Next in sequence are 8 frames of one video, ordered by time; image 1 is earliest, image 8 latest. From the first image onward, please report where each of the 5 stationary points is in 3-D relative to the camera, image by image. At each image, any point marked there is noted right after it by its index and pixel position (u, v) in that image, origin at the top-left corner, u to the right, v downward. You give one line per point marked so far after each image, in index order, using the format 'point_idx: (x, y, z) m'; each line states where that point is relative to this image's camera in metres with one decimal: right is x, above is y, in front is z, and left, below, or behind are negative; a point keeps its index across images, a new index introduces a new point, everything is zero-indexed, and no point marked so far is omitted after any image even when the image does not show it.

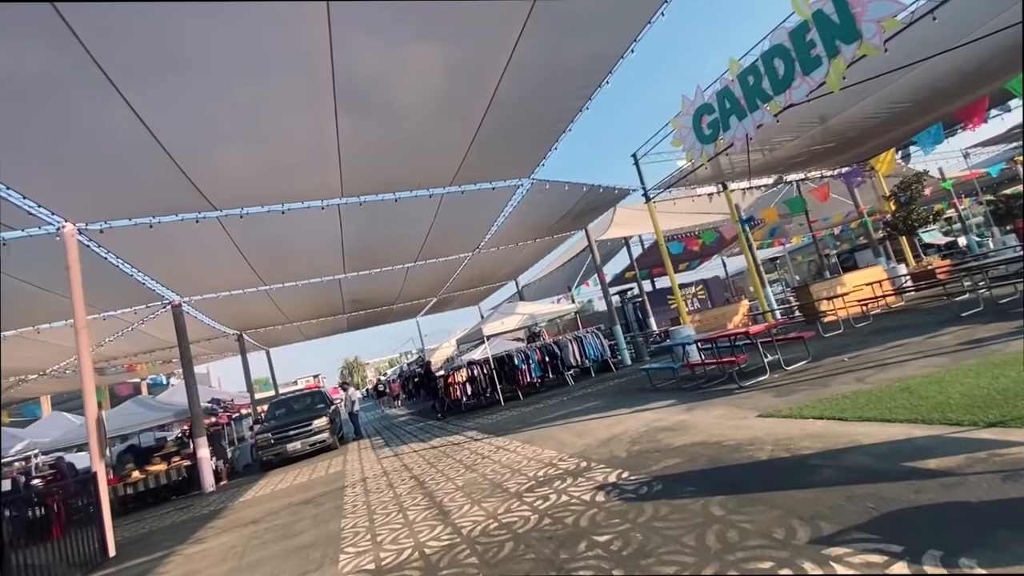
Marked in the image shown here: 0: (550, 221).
0: (+1.2, +2.1, +15.0) m
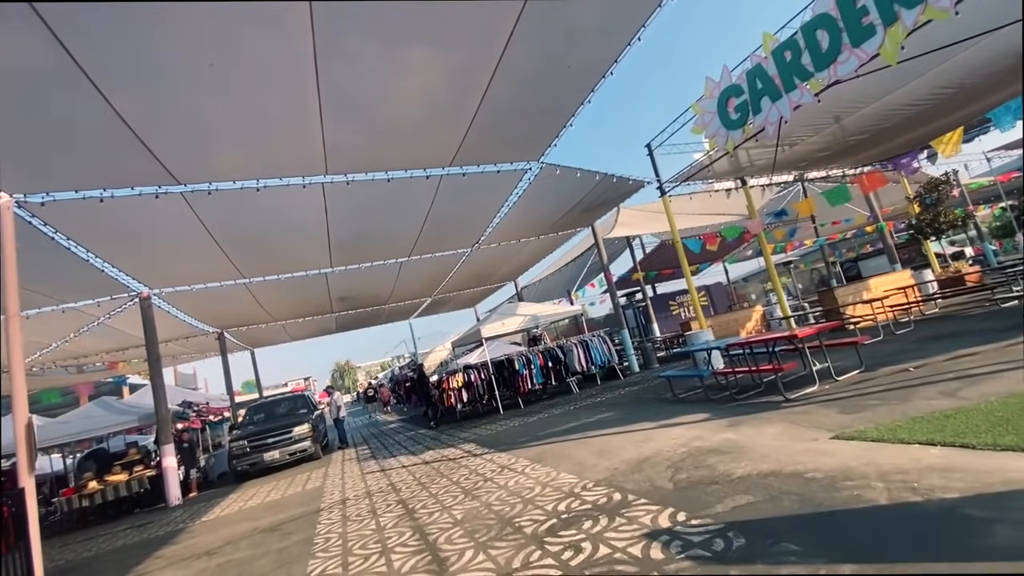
0: (+1.3, +2.1, +14.0) m
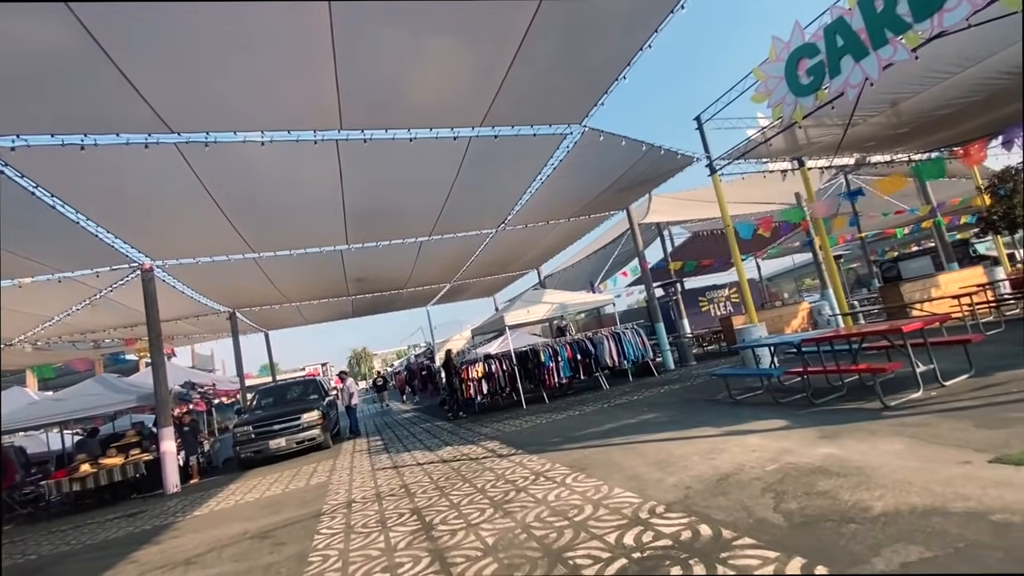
0: (+2.1, +2.5, +12.9) m
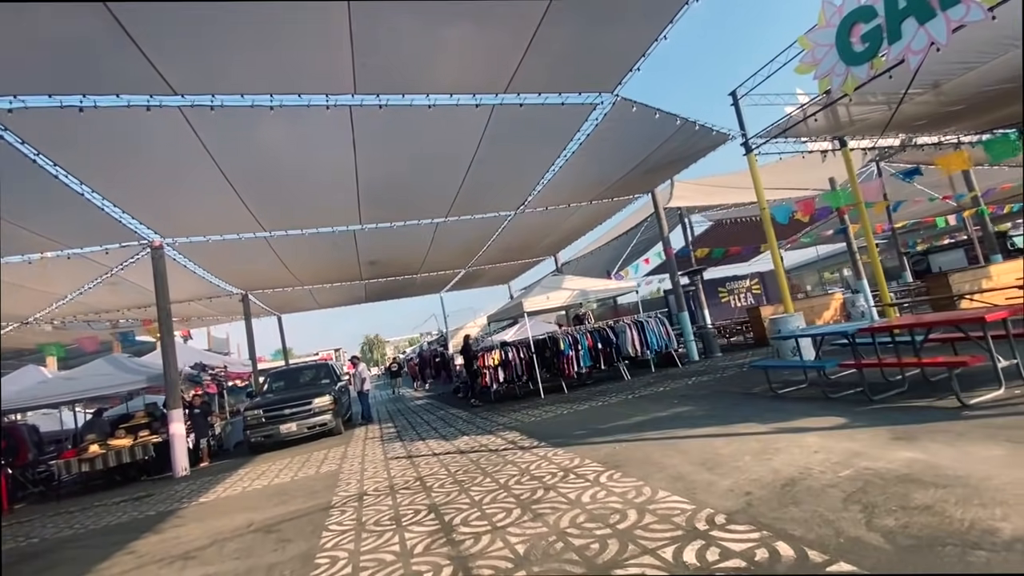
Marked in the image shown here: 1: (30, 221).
0: (+2.6, +2.8, +12.2) m
1: (-9.0, +1.2, +9.0) m
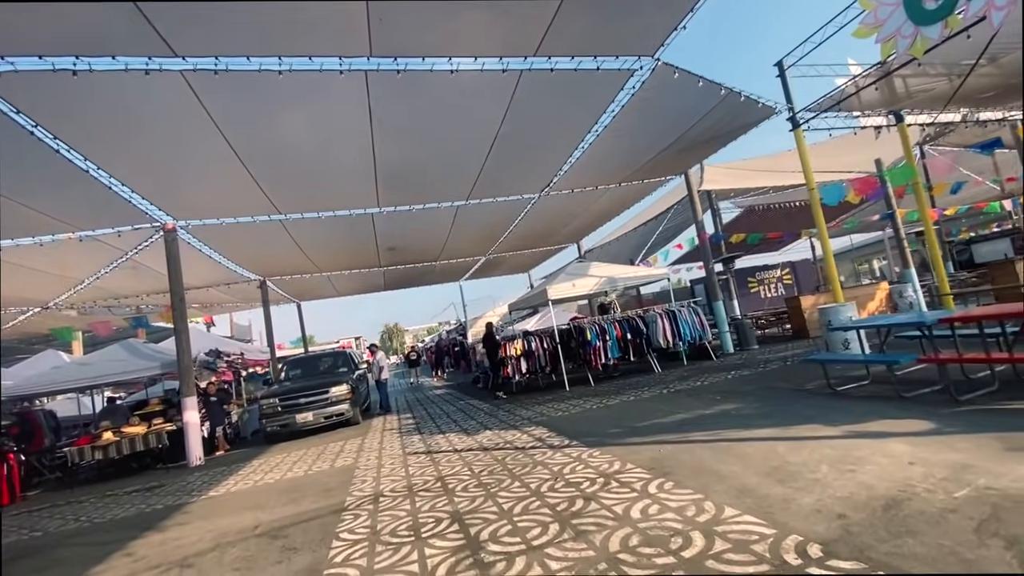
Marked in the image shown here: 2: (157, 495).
0: (+3.2, +3.1, +11.5) m
1: (-8.5, +1.6, +8.7) m
2: (-5.4, -3.2, +7.4) m
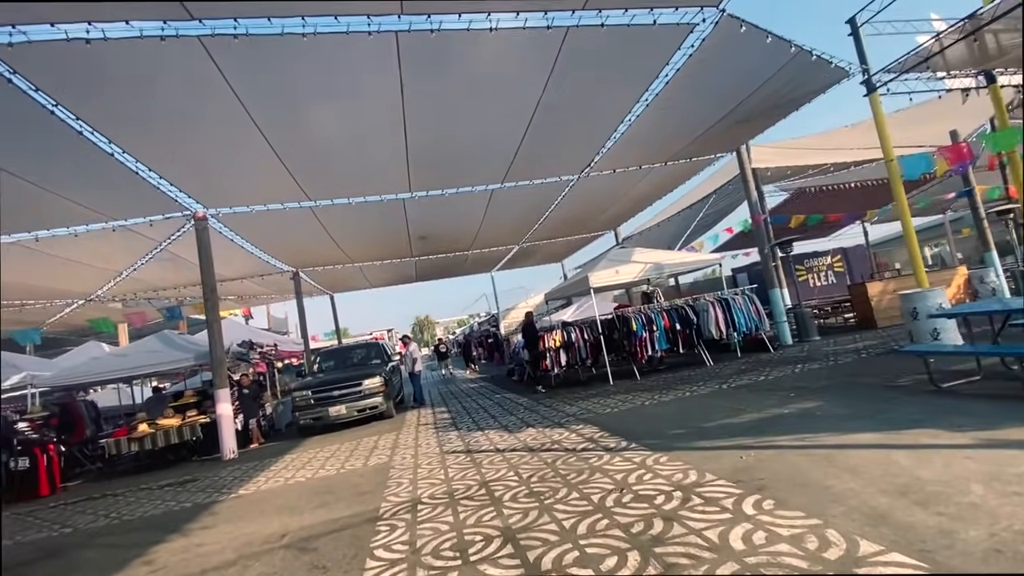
0: (+4.0, +3.4, +10.6) m
1: (-7.8, +1.7, +8.5) m
2: (-4.8, -3.0, +7.2) m
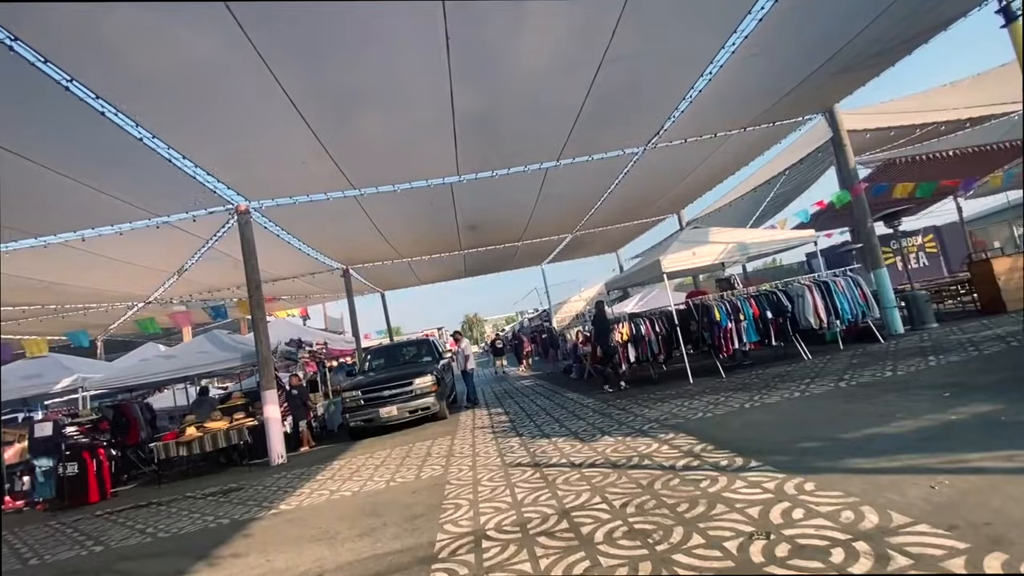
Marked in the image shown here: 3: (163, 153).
0: (+5.1, +3.8, +9.1) m
1: (-6.8, +1.7, +8.2) m
2: (-3.8, -2.9, +6.6) m
3: (-5.6, +2.1, +7.9) m
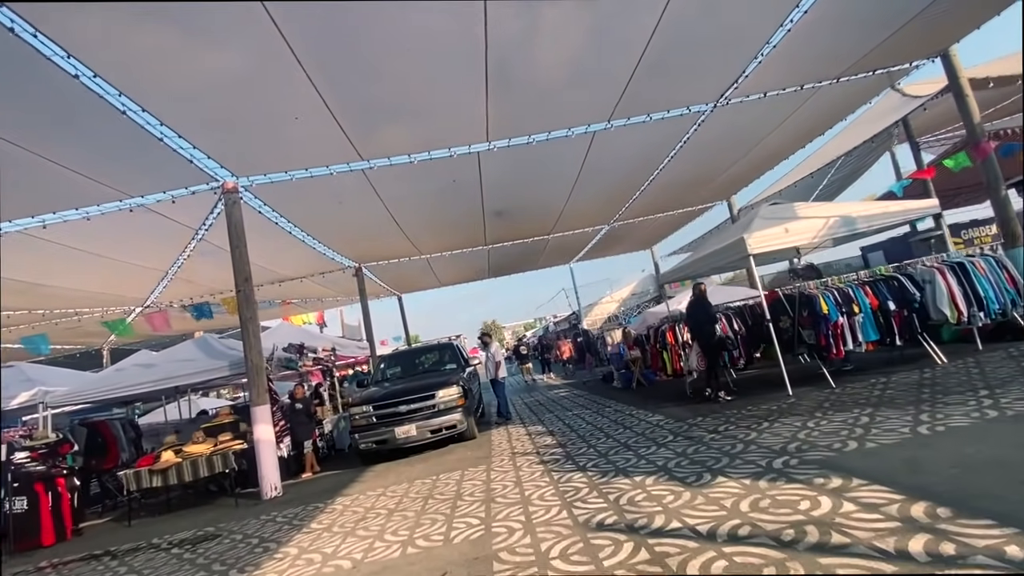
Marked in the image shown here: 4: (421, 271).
0: (+5.7, +4.0, +7.2) m
1: (-6.2, +1.8, +6.7) m
2: (-3.2, -2.7, +4.9) m
3: (-5.0, +2.2, +6.4) m
4: (-3.5, +0.7, +18.5) m
